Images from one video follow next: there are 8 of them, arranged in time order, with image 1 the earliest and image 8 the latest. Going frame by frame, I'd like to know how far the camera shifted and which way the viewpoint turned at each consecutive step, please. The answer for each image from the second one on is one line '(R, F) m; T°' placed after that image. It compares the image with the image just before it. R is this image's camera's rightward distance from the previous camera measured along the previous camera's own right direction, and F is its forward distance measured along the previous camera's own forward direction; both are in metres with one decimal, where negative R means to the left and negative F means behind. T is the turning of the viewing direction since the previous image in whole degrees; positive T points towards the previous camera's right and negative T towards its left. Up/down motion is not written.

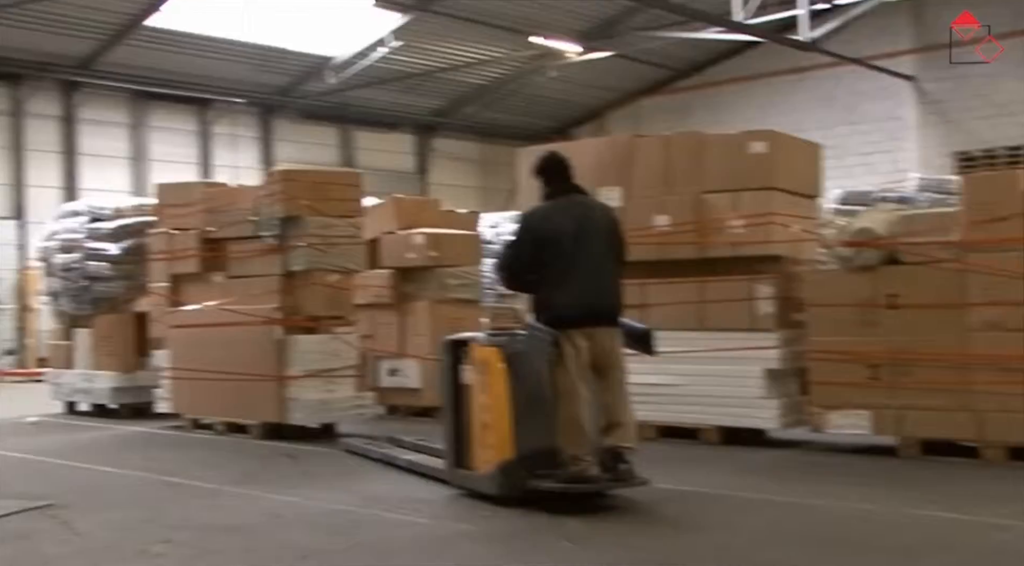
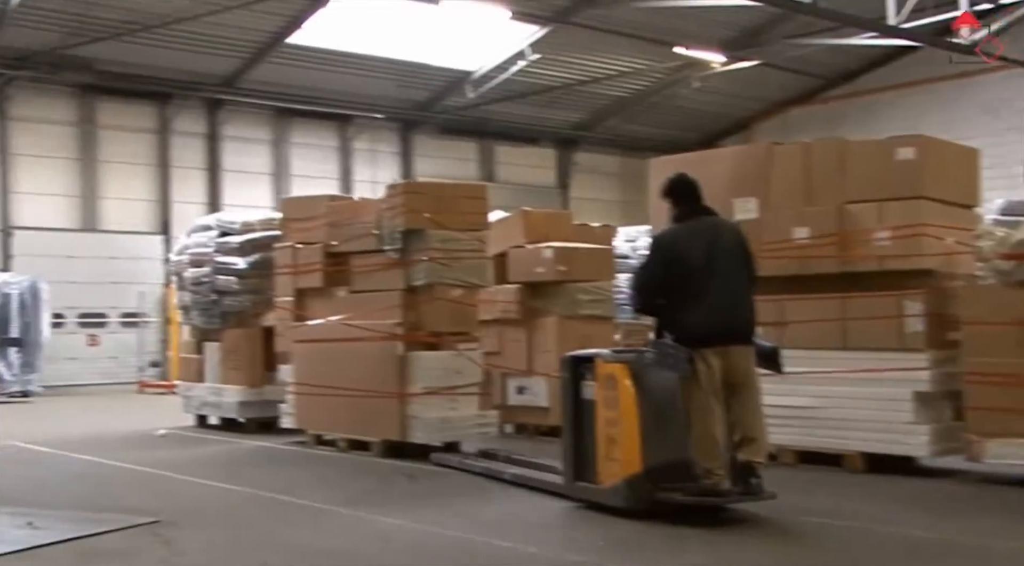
(+0.1, +0.3) m; -7°
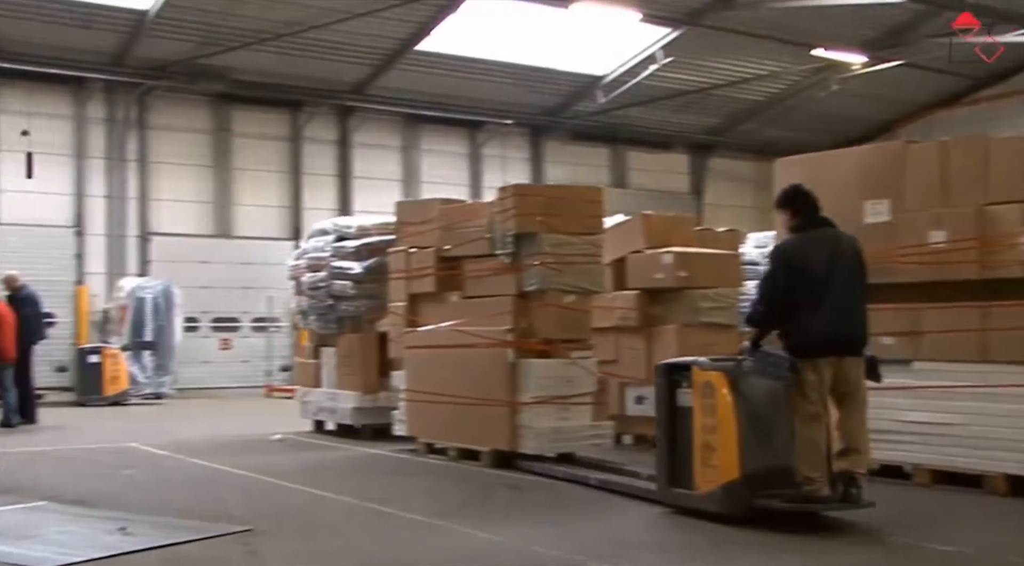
(+0.1, +0.3) m; -7°
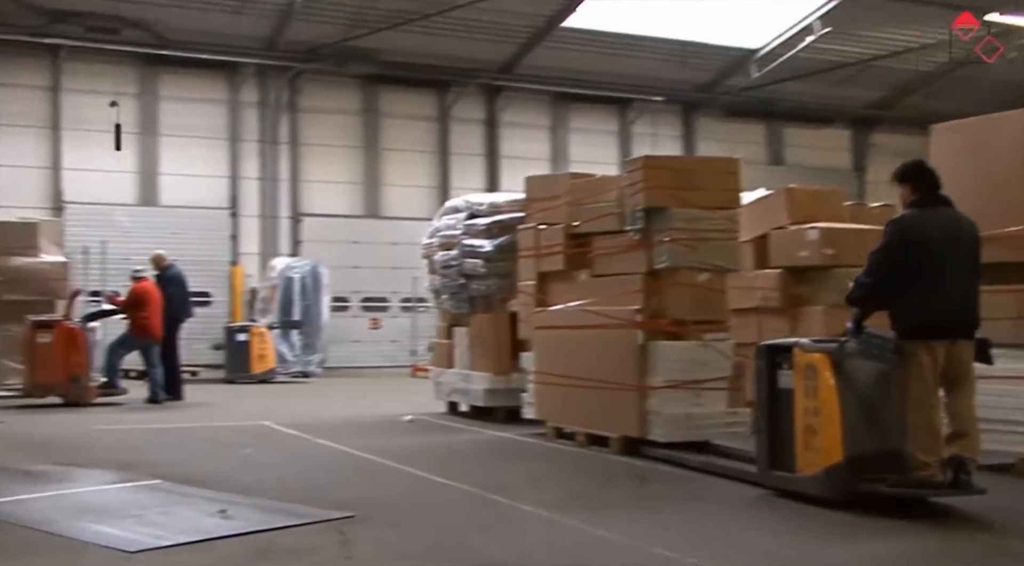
(+0.2, +0.4) m; -8°
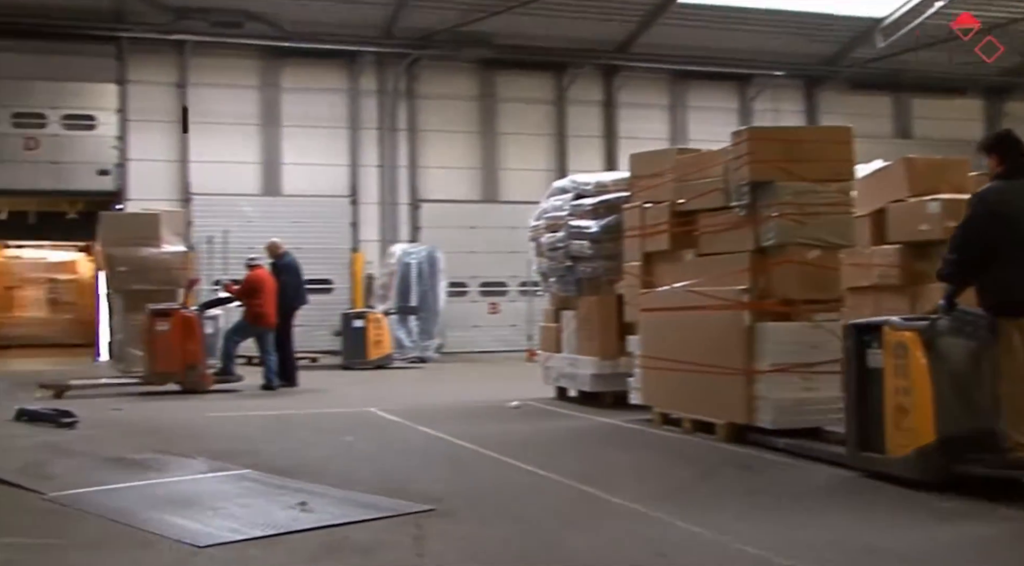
(+0.2, +0.3) m; -7°
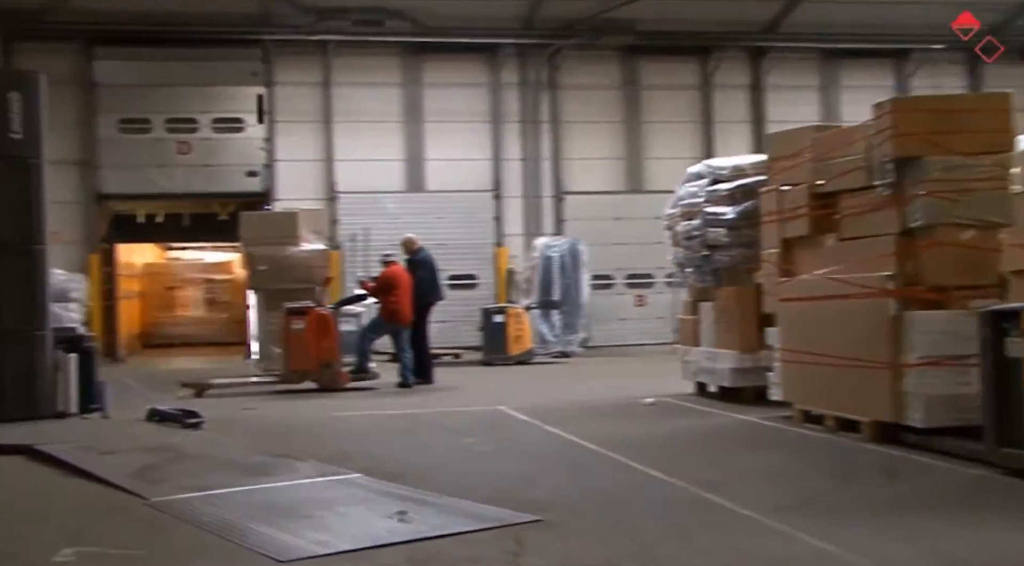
(+0.2, +0.4) m; -8°
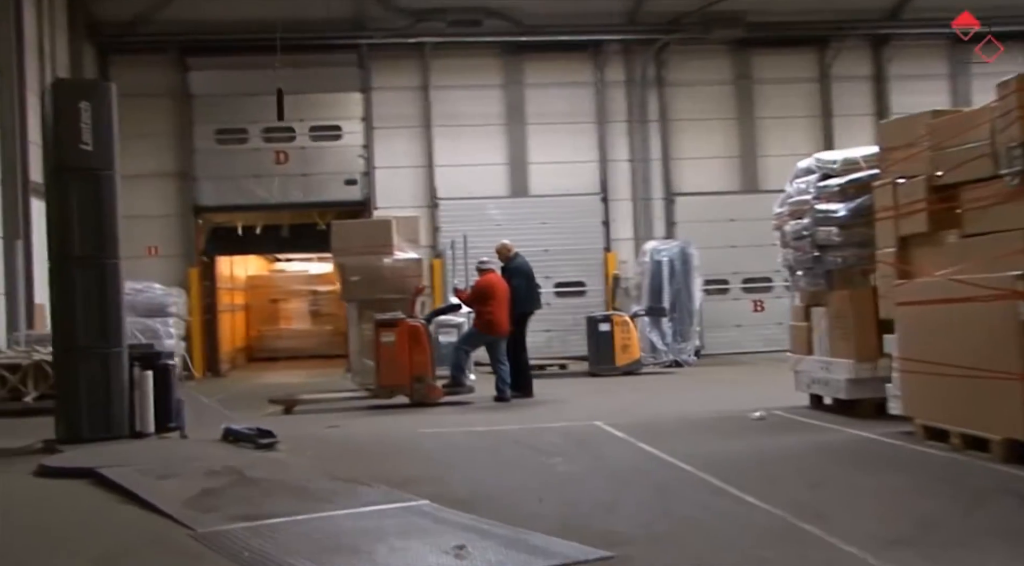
(+0.2, +0.6) m; -6°
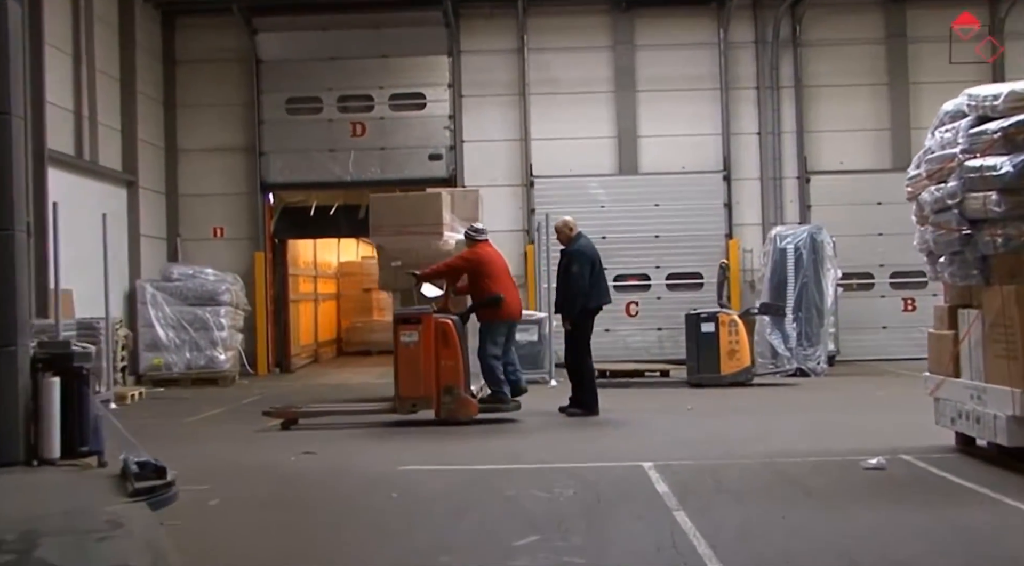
(+0.7, +2.3) m; -8°
